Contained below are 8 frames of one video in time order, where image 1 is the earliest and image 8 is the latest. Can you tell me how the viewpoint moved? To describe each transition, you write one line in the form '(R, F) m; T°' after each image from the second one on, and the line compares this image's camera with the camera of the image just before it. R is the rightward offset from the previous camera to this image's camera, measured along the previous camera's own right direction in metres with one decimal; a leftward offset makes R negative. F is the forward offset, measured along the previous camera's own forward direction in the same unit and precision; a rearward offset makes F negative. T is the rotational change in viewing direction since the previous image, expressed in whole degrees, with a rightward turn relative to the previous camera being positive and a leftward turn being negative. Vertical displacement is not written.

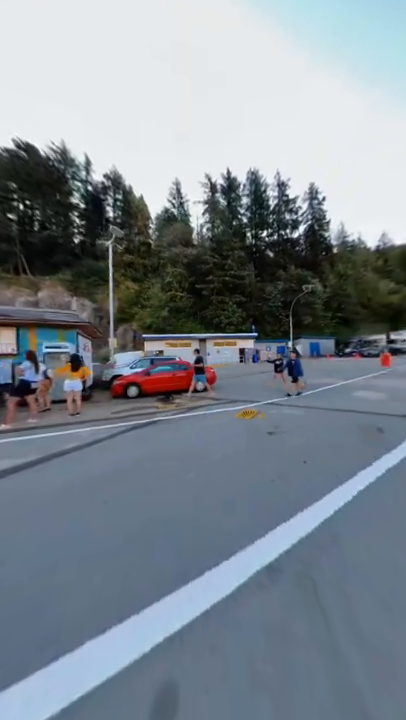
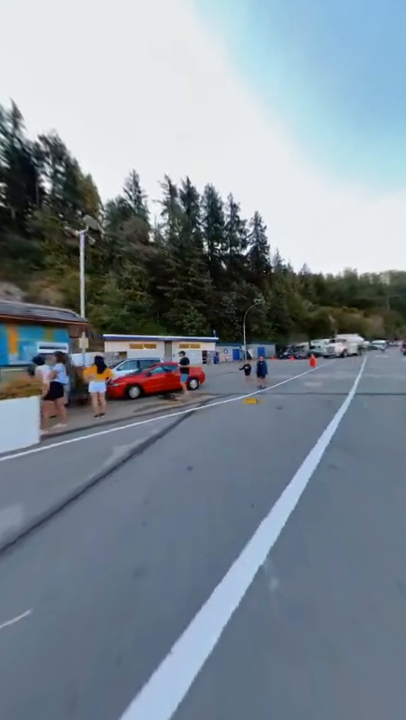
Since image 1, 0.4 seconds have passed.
(-1.6, -0.1) m; +16°
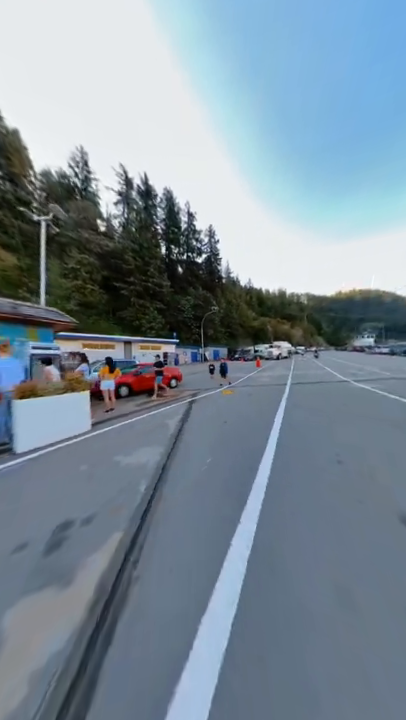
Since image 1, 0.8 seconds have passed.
(-1.7, -1.1) m; +17°
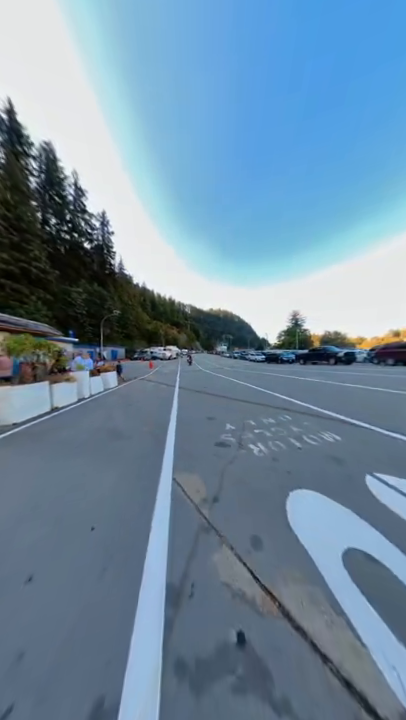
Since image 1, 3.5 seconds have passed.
(-5.4, -8.8) m; +39°
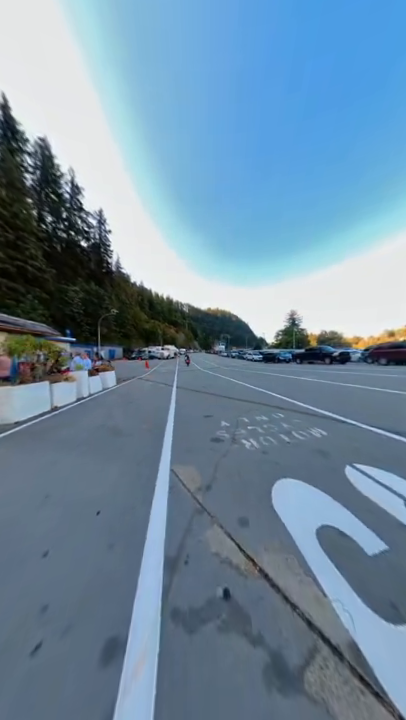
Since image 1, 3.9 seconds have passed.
(0.0, -0.2) m; +1°
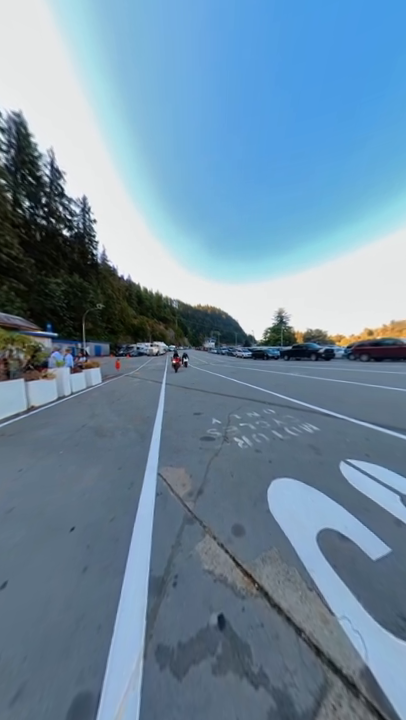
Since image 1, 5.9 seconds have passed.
(0.0, +0.2) m; +3°
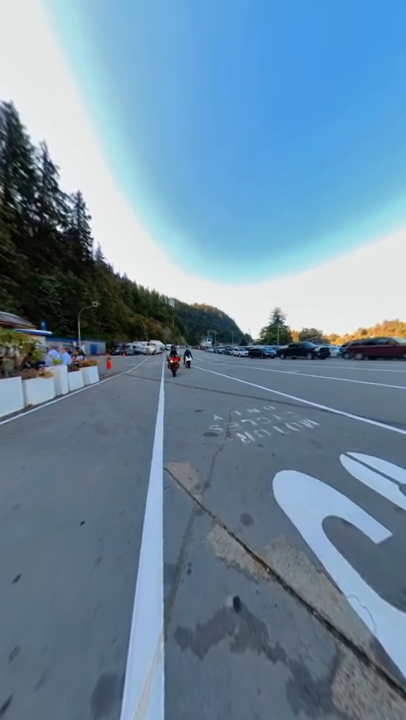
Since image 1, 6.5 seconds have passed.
(-0.1, 0.0) m; +1°
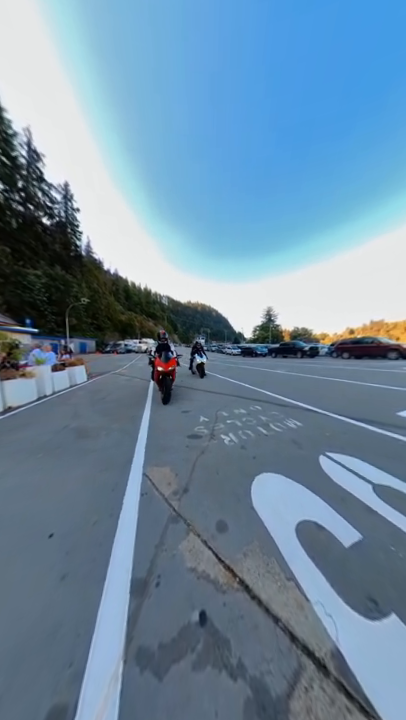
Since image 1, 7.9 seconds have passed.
(+0.2, 0.0) m; +2°
